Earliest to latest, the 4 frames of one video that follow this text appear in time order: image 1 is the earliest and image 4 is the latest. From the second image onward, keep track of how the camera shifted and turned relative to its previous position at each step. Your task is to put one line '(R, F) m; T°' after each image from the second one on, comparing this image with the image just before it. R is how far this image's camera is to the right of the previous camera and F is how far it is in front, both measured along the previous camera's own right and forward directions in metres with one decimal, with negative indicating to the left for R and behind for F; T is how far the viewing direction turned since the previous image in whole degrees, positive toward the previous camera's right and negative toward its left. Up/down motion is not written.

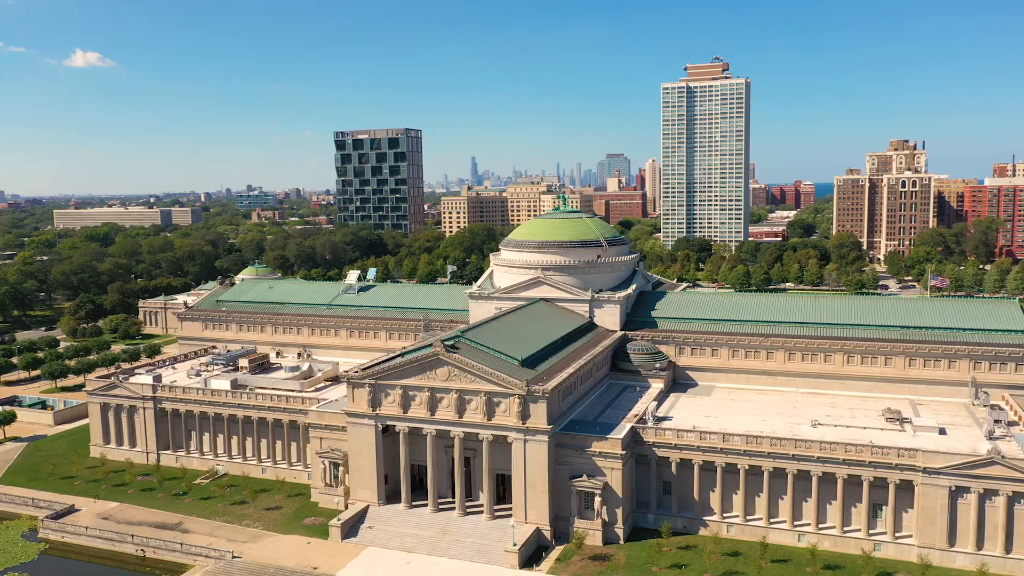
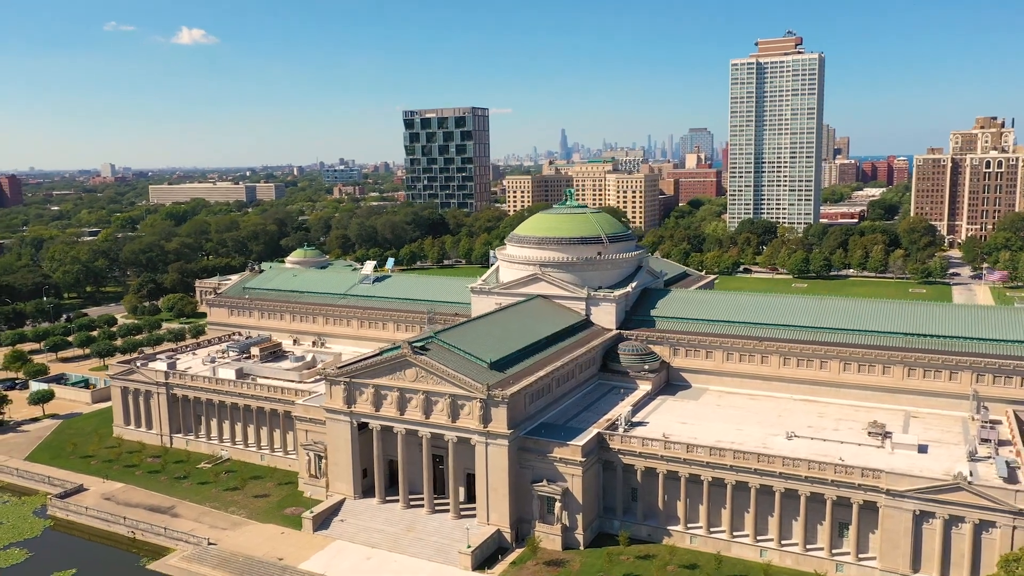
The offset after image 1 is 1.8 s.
(+6.3, +0.3) m; -6°
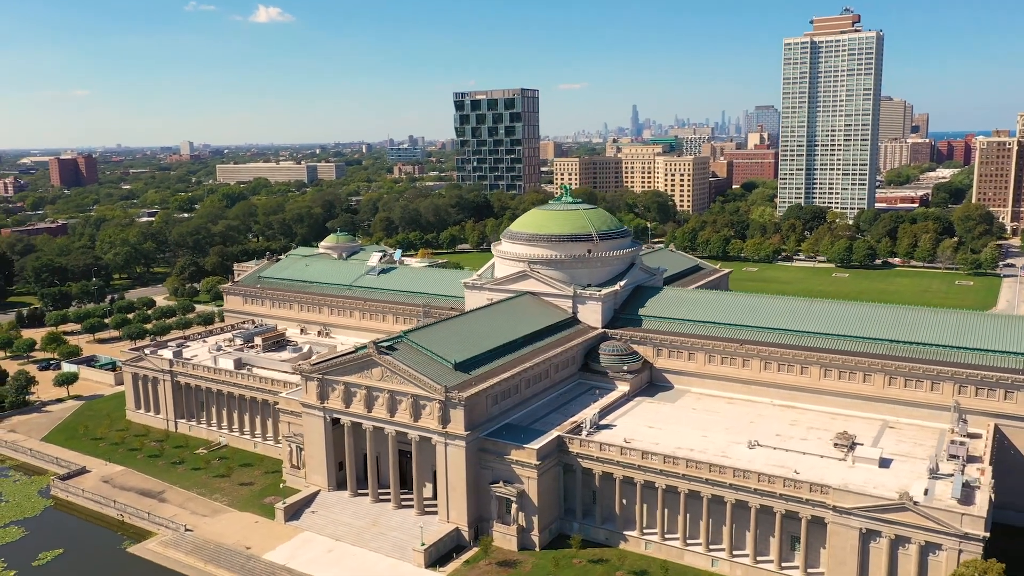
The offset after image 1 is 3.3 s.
(+5.5, -0.1) m; -4°
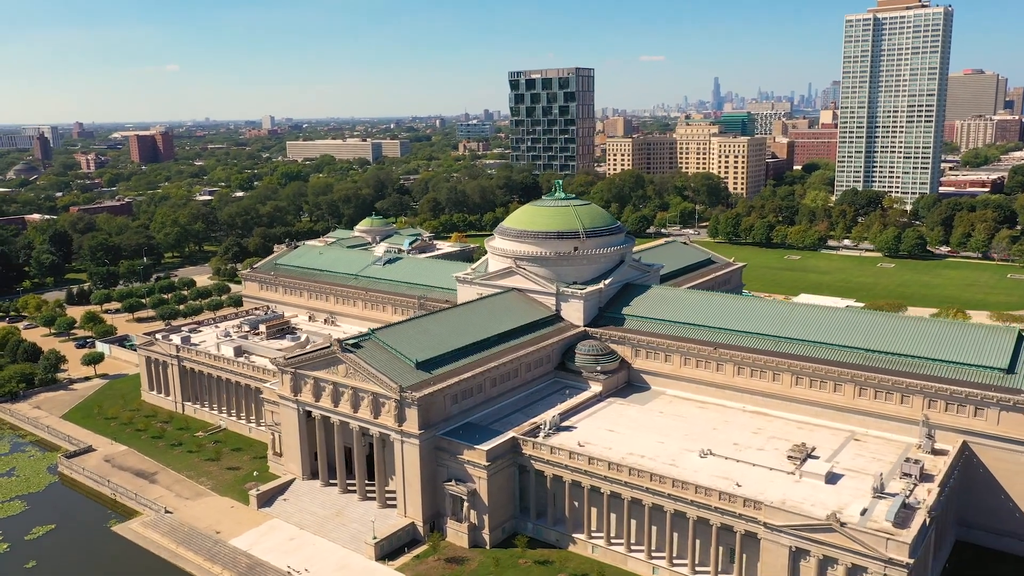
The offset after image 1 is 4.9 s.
(+6.2, -0.3) m; -5°
